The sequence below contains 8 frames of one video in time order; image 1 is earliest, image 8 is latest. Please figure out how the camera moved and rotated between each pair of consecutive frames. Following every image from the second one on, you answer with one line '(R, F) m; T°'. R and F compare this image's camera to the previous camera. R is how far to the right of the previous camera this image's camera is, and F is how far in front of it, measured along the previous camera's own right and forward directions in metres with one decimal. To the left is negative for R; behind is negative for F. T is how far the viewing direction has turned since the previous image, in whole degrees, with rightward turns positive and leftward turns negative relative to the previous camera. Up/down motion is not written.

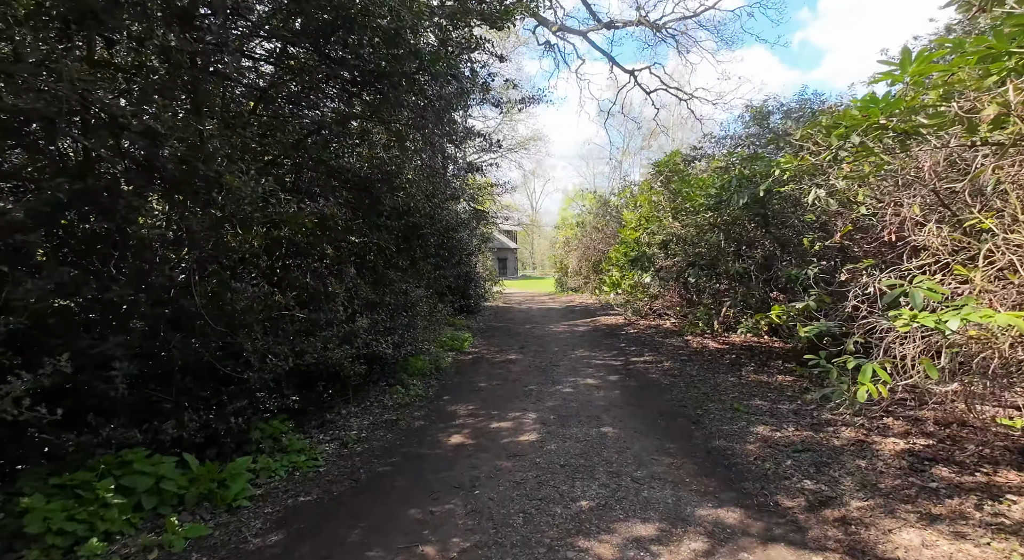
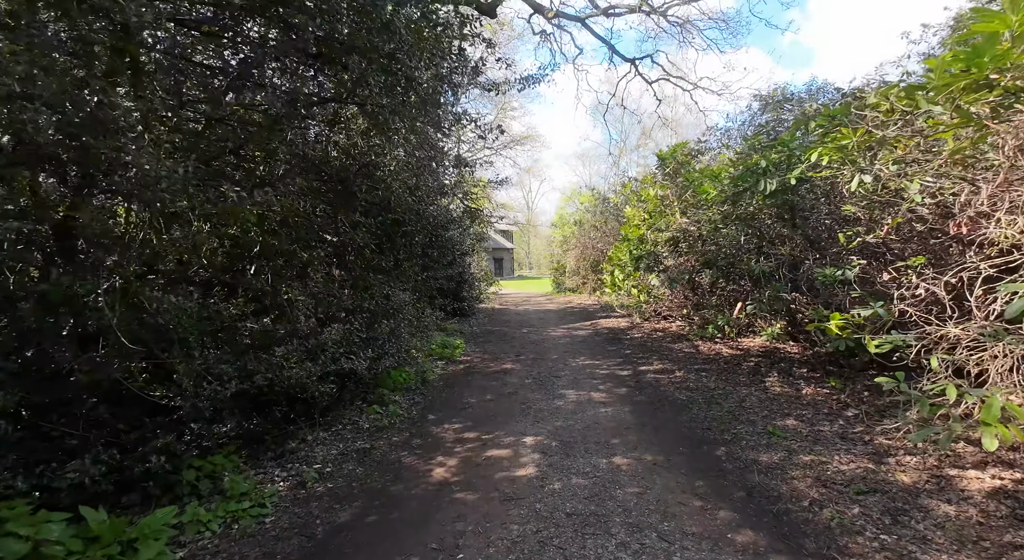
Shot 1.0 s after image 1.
(0.0, +0.8) m; 0°
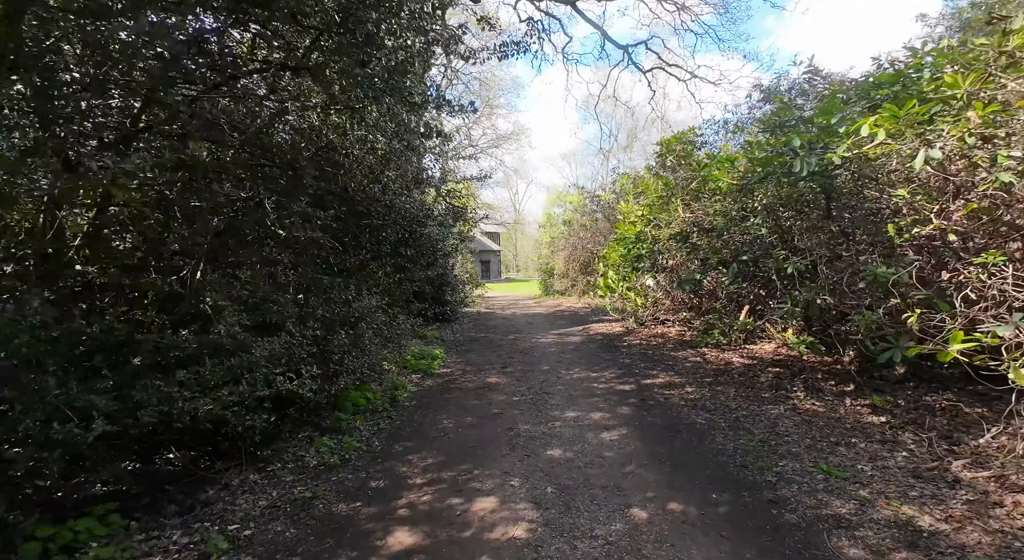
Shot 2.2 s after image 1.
(0.0, +1.0) m; +1°
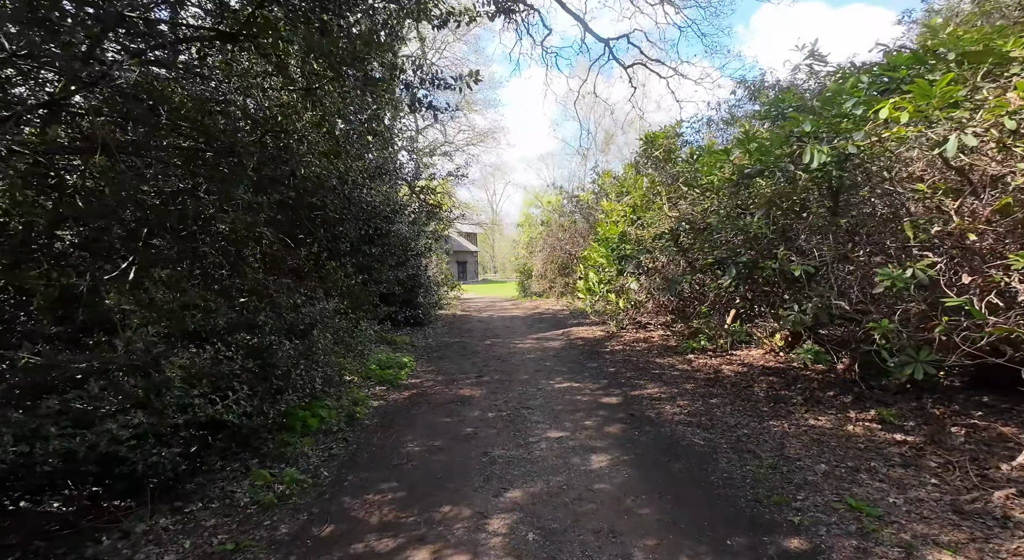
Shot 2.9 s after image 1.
(0.0, +0.6) m; +2°
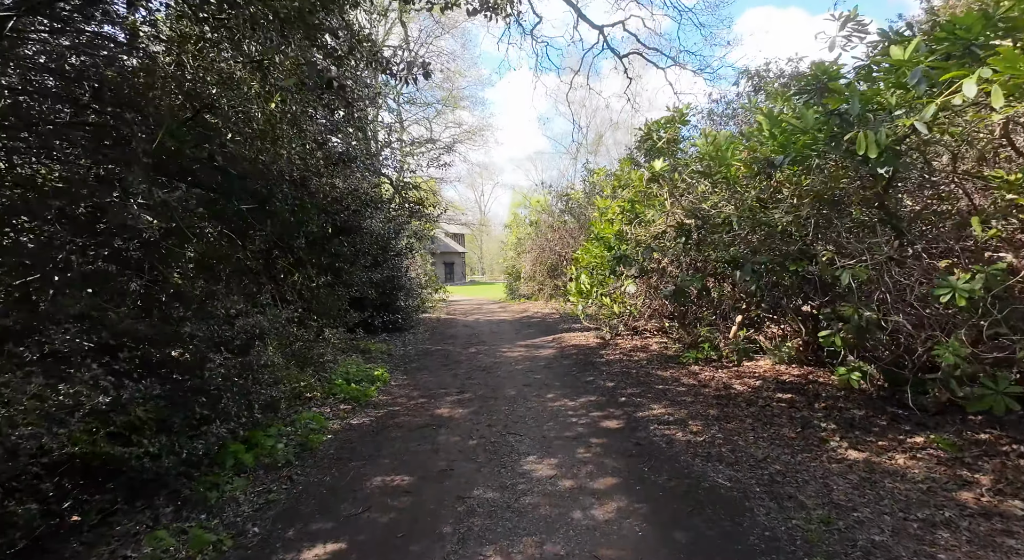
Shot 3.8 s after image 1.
(0.0, +0.8) m; +1°
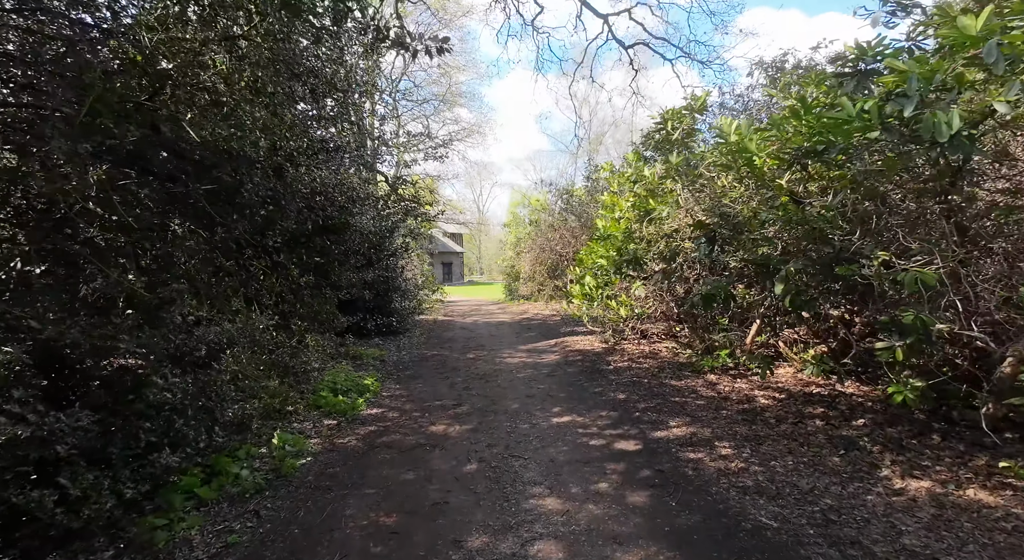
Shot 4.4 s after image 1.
(0.0, +0.6) m; 0°
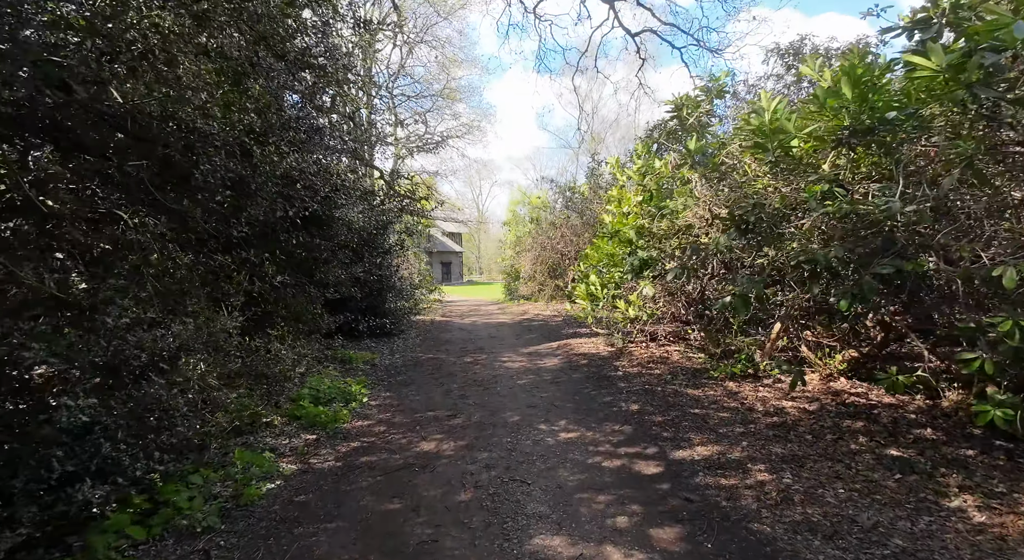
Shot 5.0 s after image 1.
(0.0, +0.6) m; 0°
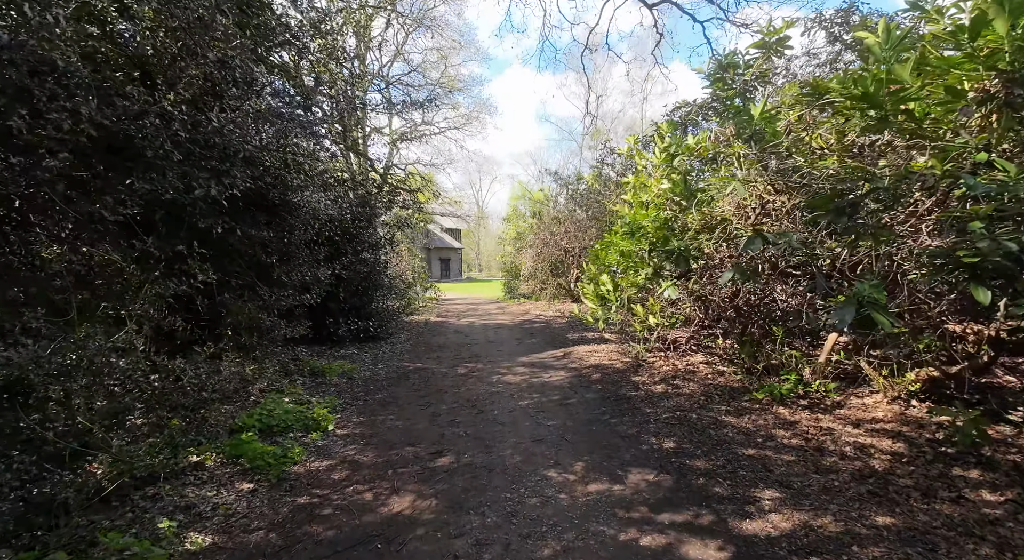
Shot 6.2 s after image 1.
(0.0, +1.1) m; 0°
